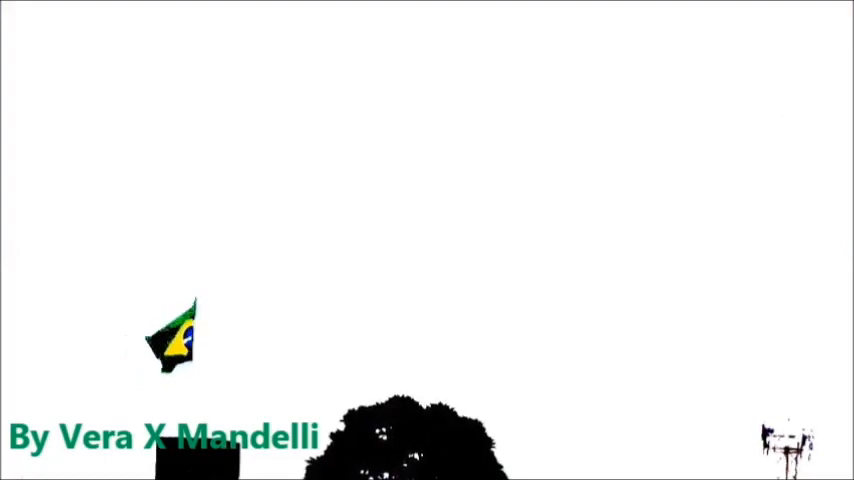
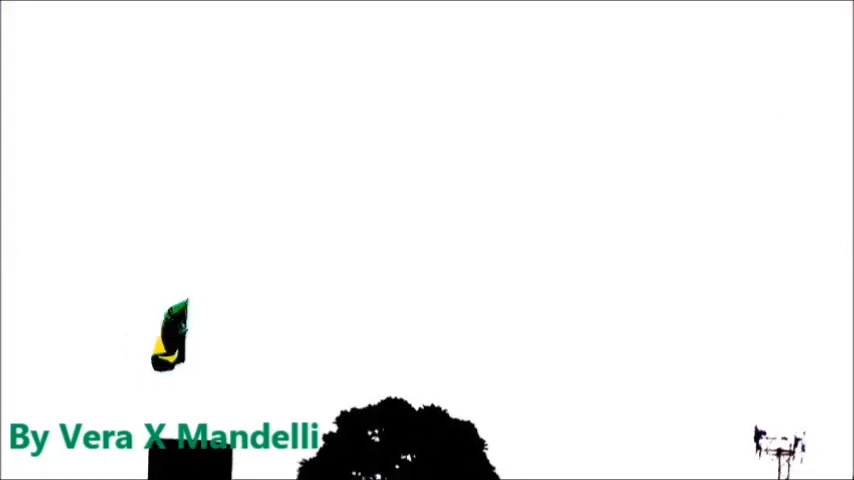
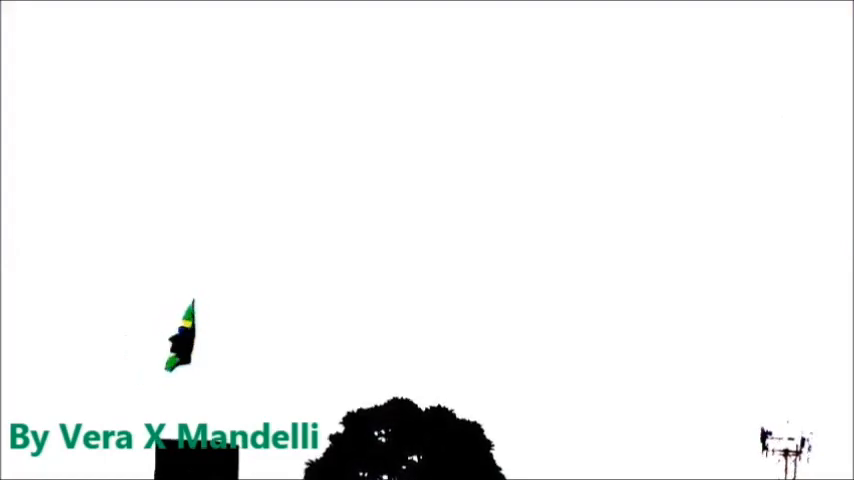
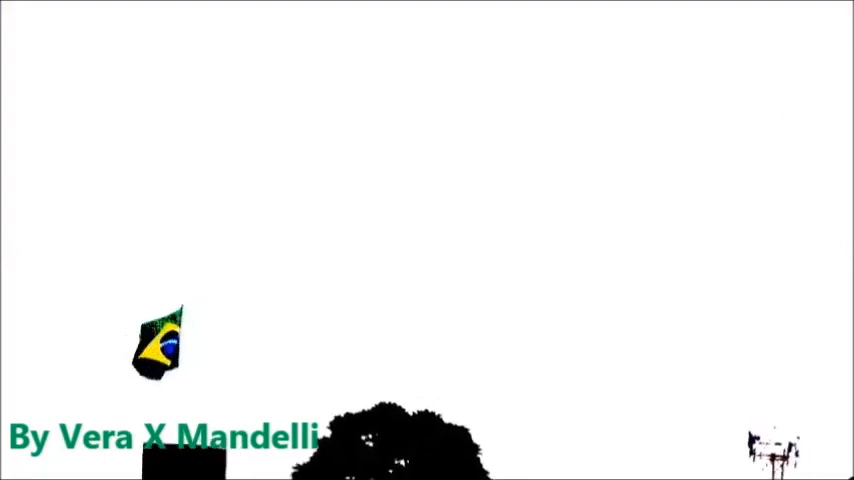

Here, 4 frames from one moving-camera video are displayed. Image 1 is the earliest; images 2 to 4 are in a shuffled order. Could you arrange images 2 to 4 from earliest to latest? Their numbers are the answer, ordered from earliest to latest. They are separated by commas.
3, 2, 4
